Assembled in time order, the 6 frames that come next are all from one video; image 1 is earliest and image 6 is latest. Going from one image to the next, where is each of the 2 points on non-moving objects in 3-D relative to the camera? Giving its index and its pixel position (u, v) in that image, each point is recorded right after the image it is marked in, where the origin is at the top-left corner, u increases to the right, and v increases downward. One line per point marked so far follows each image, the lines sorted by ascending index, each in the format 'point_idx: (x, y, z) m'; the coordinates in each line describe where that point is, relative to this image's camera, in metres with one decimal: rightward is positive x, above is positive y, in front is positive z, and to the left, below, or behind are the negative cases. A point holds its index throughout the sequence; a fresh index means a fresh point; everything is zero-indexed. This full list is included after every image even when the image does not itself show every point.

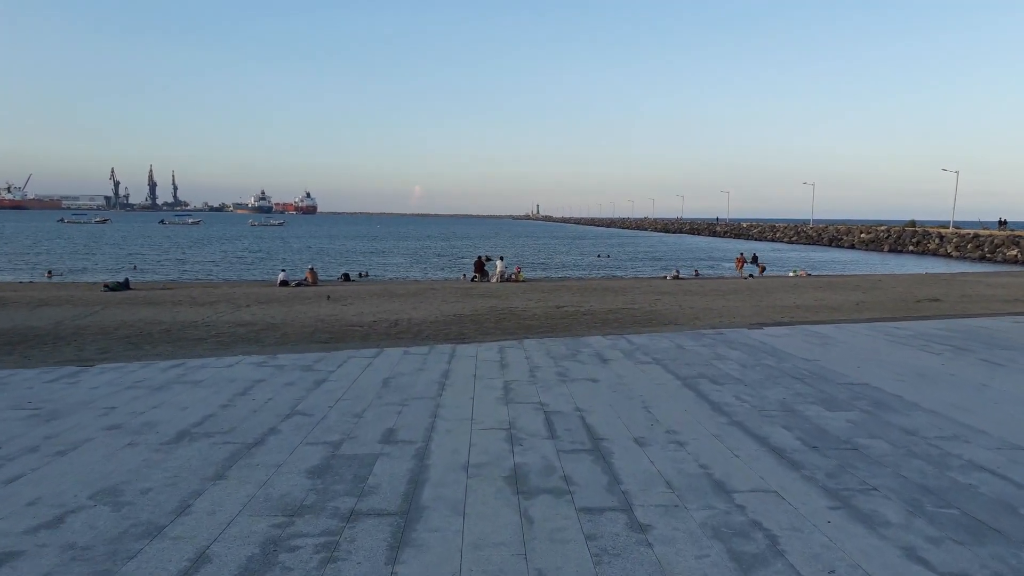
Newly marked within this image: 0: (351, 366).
0: (-1.5, -0.7, +7.3) m
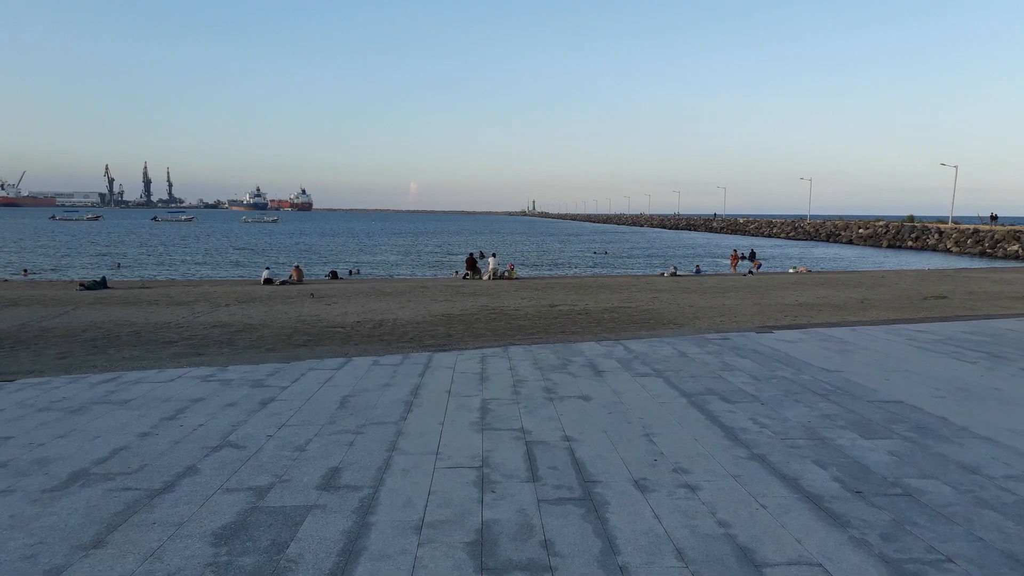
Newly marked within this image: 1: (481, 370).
0: (-1.7, -0.8, +6.3) m
1: (-0.3, -0.7, +6.9) m
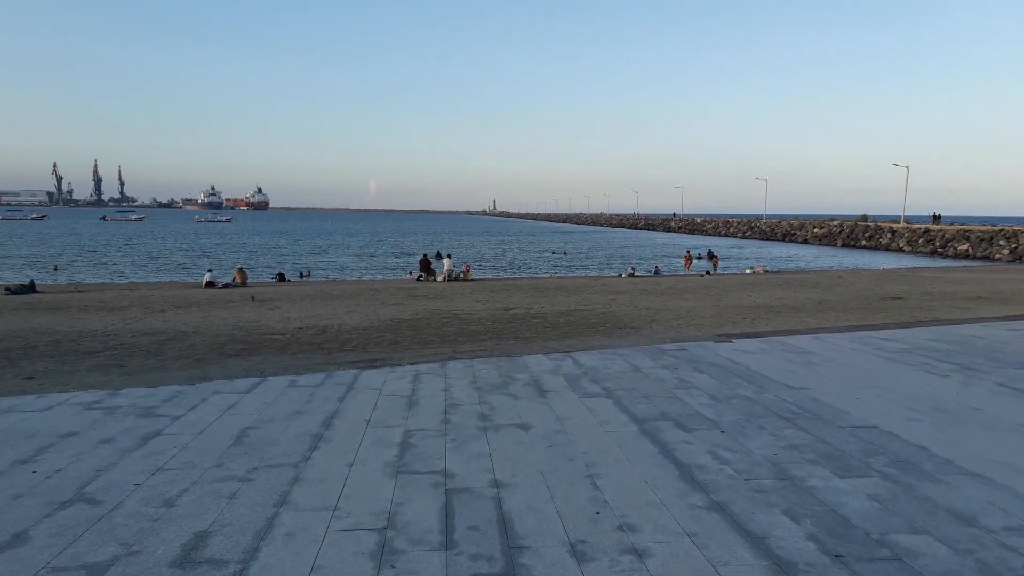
0: (-2.2, -0.8, +5.5) m
1: (-0.8, -0.8, +6.1) m
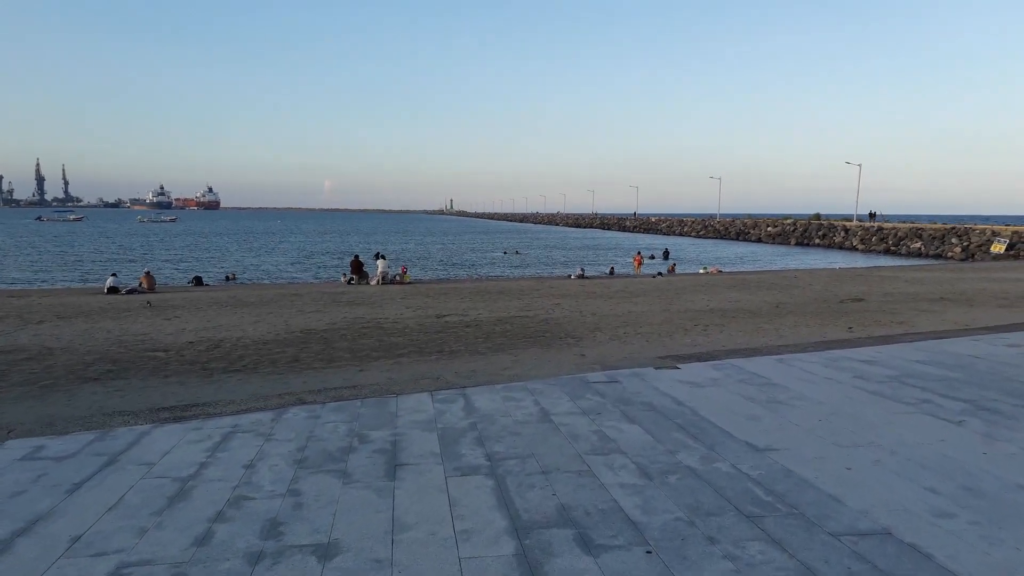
0: (-3.0, -1.0, +3.4) m
1: (-1.6, -0.9, +4.1) m
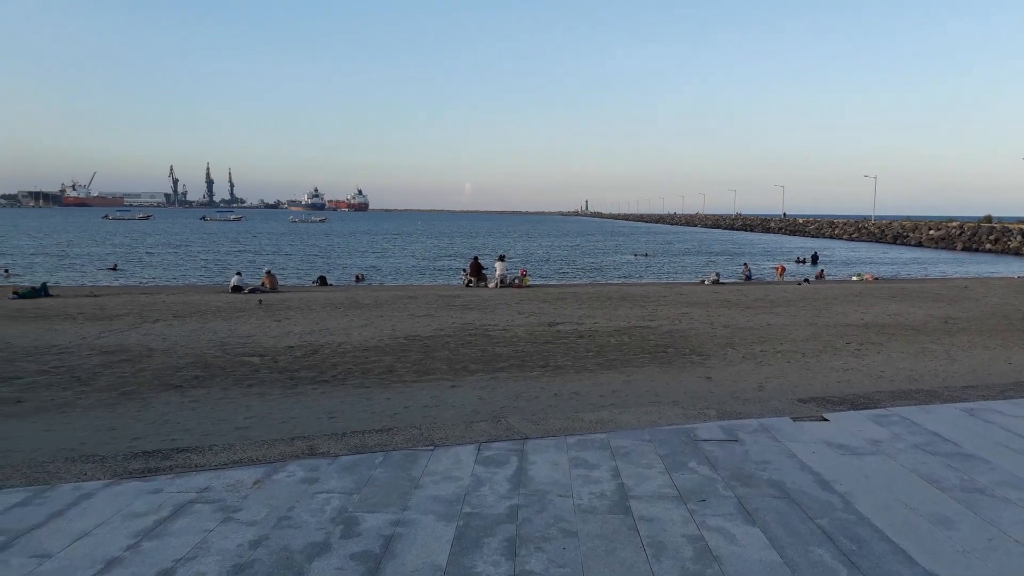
0: (-2.9, -1.1, +2.5) m
1: (-1.5, -1.0, +2.9) m
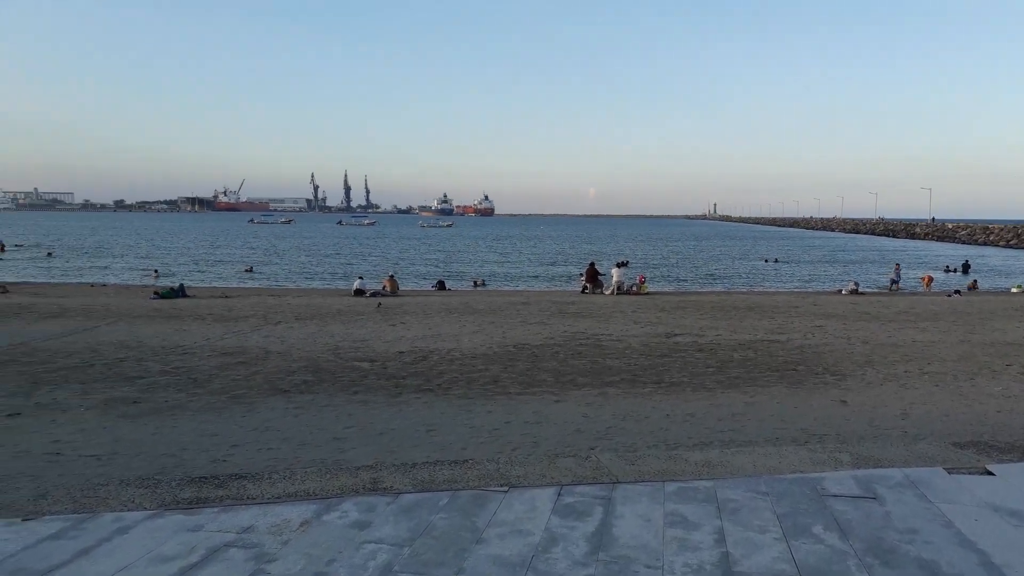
0: (-2.8, -1.1, +2.3) m
1: (-1.3, -1.1, +2.5) m
